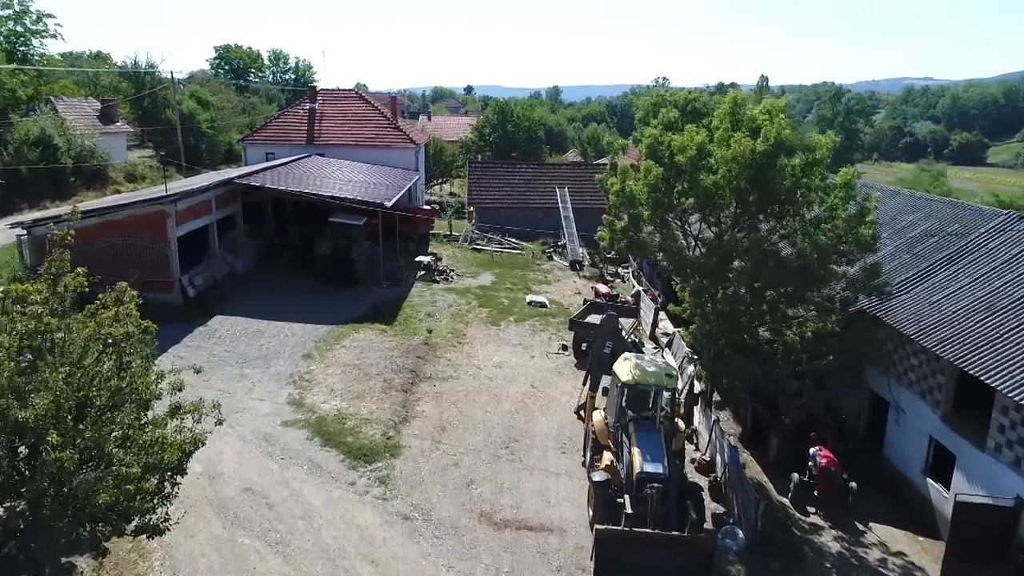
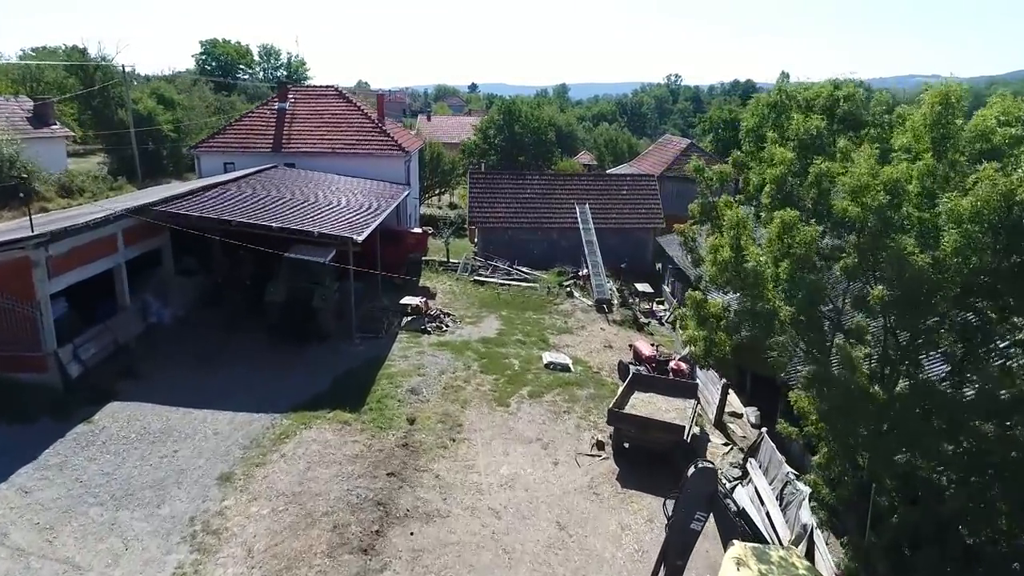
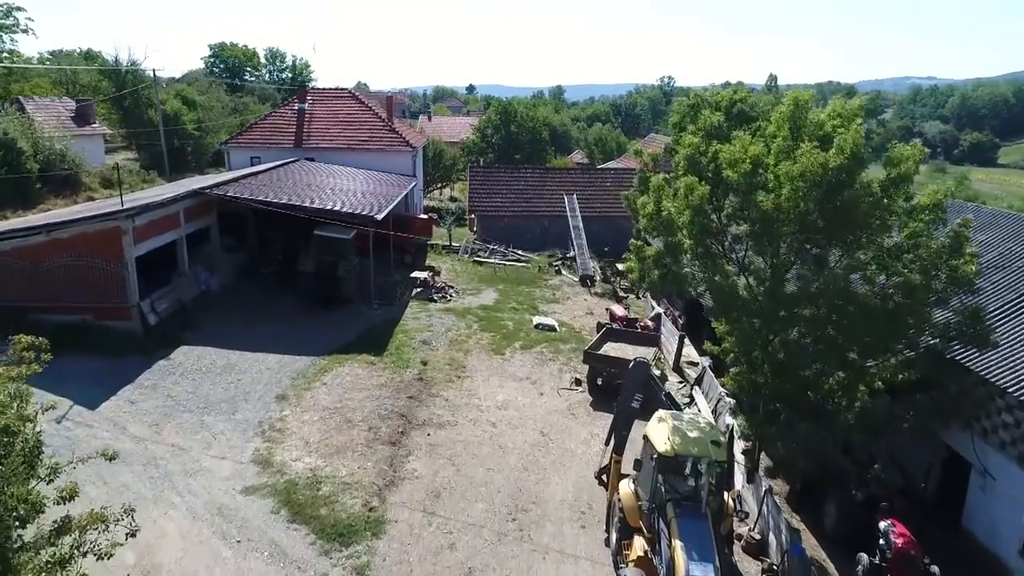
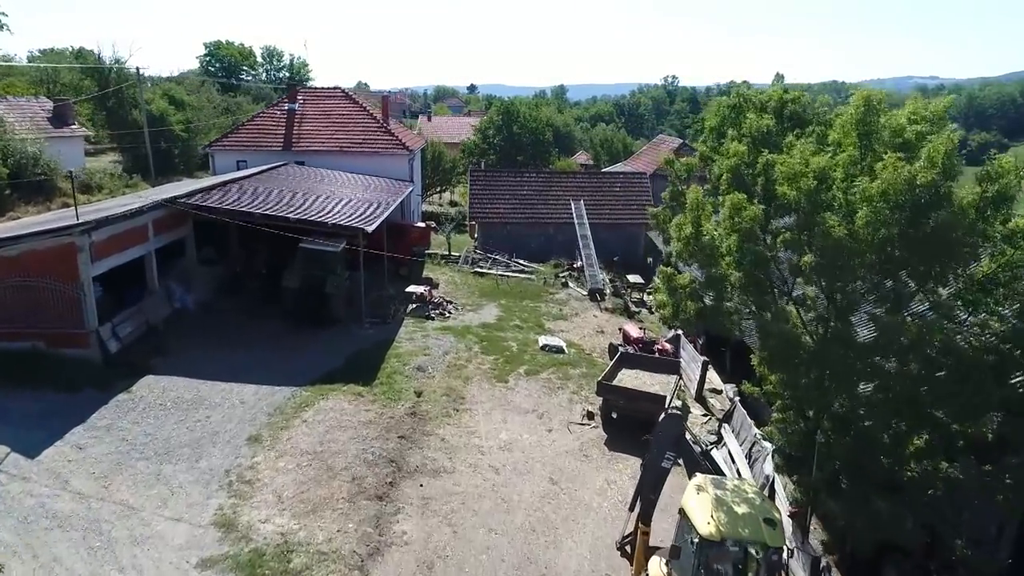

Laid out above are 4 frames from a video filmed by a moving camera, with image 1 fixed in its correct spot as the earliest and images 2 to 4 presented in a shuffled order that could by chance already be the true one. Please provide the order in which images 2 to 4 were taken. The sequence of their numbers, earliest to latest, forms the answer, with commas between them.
3, 4, 2
